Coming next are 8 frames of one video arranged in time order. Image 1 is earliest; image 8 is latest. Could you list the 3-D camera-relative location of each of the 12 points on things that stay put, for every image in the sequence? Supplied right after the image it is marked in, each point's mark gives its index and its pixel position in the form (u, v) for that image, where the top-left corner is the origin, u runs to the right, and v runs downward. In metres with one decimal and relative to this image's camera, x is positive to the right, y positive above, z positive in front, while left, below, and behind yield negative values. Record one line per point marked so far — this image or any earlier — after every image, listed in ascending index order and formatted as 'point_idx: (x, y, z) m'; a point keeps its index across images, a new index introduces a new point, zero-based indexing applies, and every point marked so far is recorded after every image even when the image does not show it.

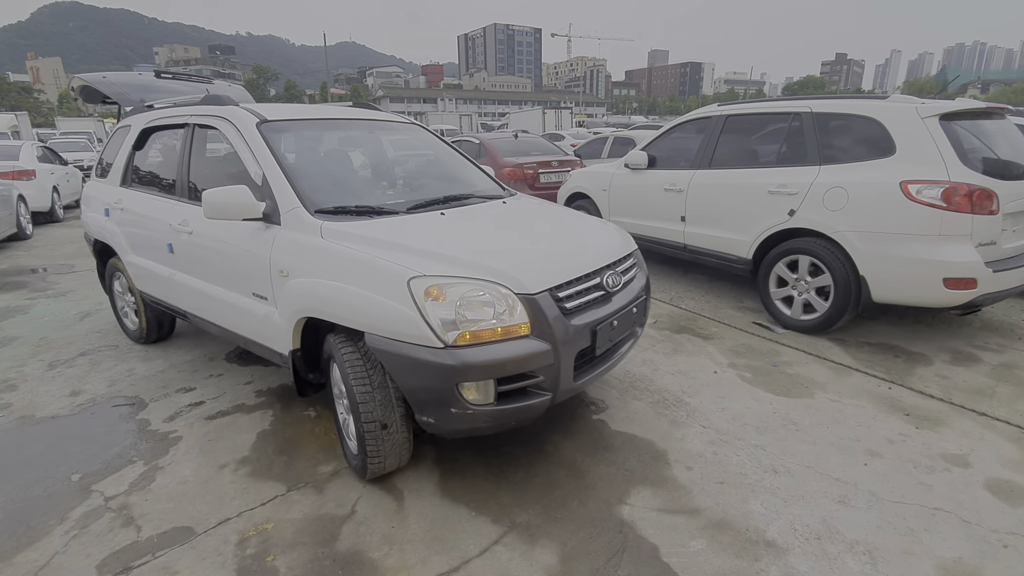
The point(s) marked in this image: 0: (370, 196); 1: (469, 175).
0: (-0.8, +0.5, +2.8) m
1: (-0.3, +0.8, +3.5) m
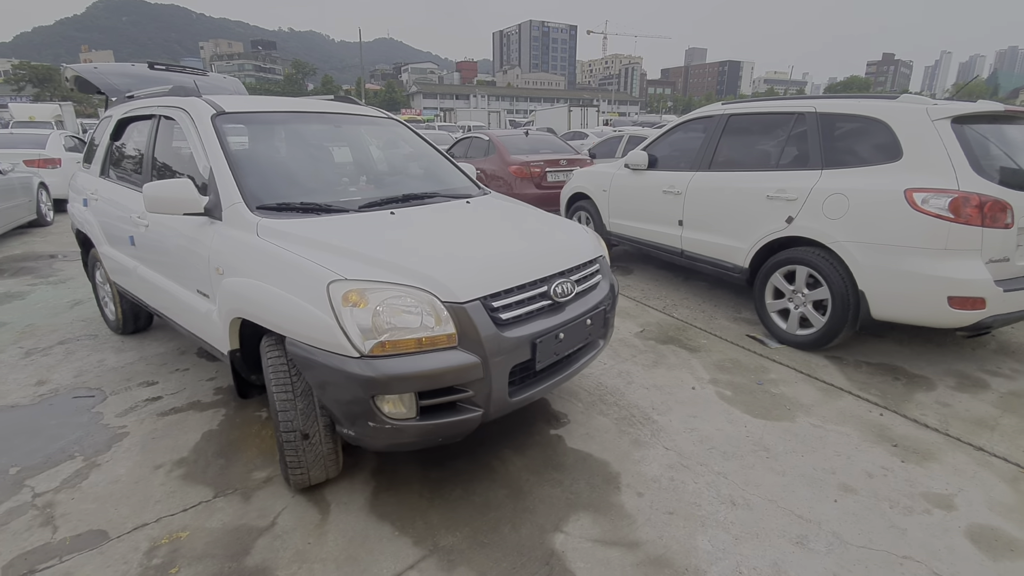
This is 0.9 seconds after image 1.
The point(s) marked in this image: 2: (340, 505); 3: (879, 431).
0: (-1.0, +0.5, +2.7) m
1: (-0.5, +0.8, +3.4) m
2: (-0.7, -0.9, +2.2) m
3: (+2.0, -0.8, +2.7) m
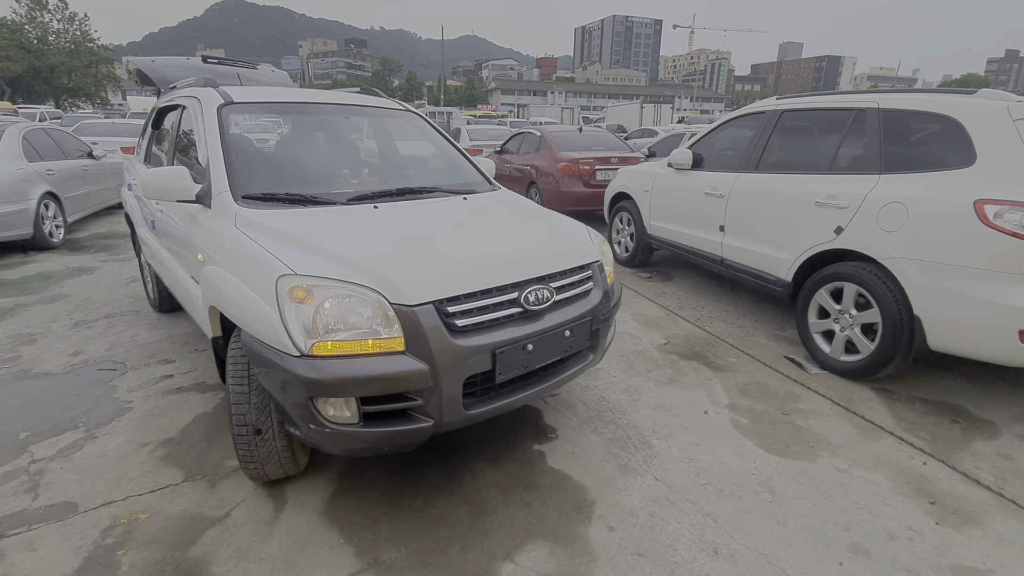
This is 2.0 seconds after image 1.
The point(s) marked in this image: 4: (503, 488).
0: (-1.0, +0.5, +2.7) m
1: (-0.4, +0.8, +3.3) m
2: (-0.9, -0.9, +2.2) m
3: (+1.8, -0.9, +2.3) m
4: (0.0, -0.9, +2.3) m
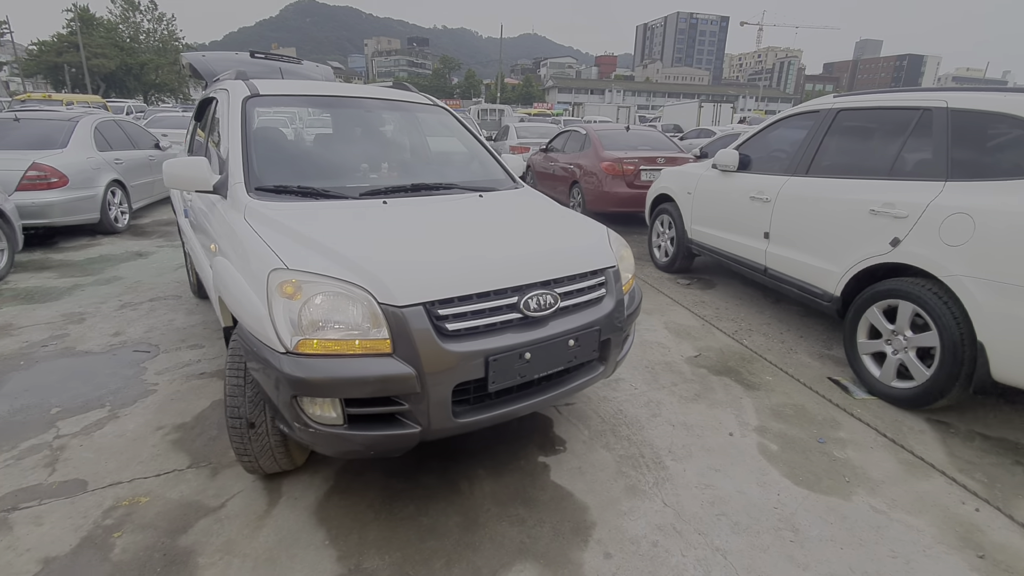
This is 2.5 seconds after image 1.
0: (-0.9, +0.6, +2.6) m
1: (-0.2, +0.8, +3.2) m
2: (-0.9, -0.9, +2.1) m
3: (+1.8, -1.0, +2.0) m
4: (-0.1, -0.9, +2.2) m
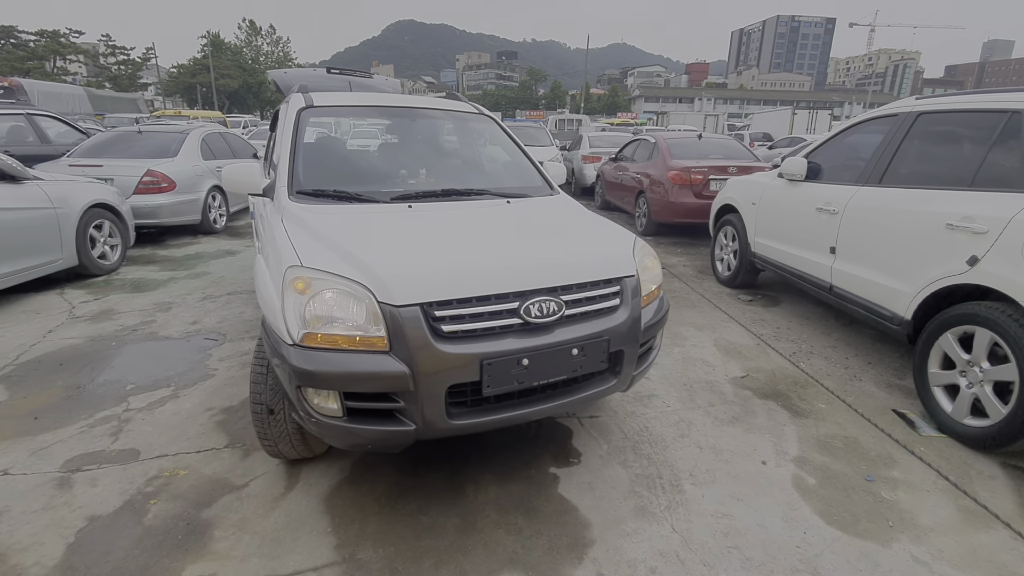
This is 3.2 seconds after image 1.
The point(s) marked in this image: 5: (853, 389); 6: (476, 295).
0: (-0.8, +0.6, +2.8) m
1: (0.0, +0.7, +3.2) m
2: (-0.9, -0.9, +2.3) m
3: (+1.8, -1.1, +1.7) m
4: (0.0, -0.9, +2.2) m
5: (+2.1, -0.6, +3.2) m
6: (-0.1, 0.0, +1.9) m
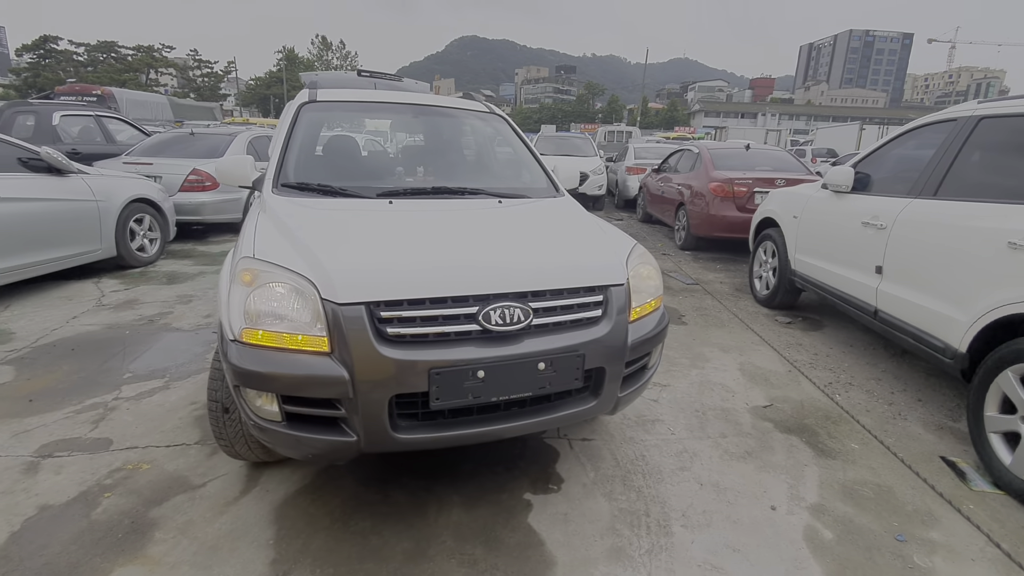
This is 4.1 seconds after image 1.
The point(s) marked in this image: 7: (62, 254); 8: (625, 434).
0: (-0.8, +0.6, +2.7) m
1: (0.0, +0.7, +3.1) m
2: (-1.1, -0.9, +2.1) m
3: (+1.6, -1.1, +1.3) m
4: (-0.2, -0.9, +1.9) m
5: (+2.1, -0.8, +2.8) m
6: (-0.3, 0.0, +1.7) m
7: (-4.2, +0.3, +4.7) m
8: (+0.6, -0.8, +2.7) m
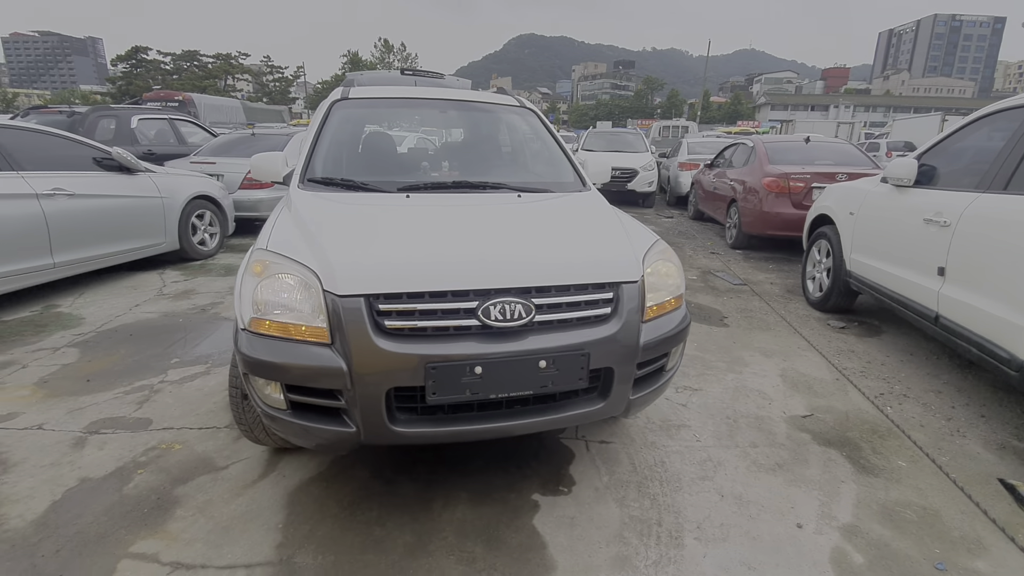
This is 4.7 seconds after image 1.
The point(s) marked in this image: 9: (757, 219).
0: (-0.7, +0.6, +2.7) m
1: (+0.2, +0.7, +3.0) m
2: (-1.0, -0.8, +2.2) m
3: (+1.5, -1.2, +1.1) m
4: (-0.2, -0.9, +1.9) m
5: (+2.2, -0.8, +2.5) m
6: (-0.3, 0.0, +1.7) m
7: (-3.9, +0.4, +5.1) m
8: (+0.7, -0.8, +2.5) m
9: (+3.1, +0.9, +6.5) m
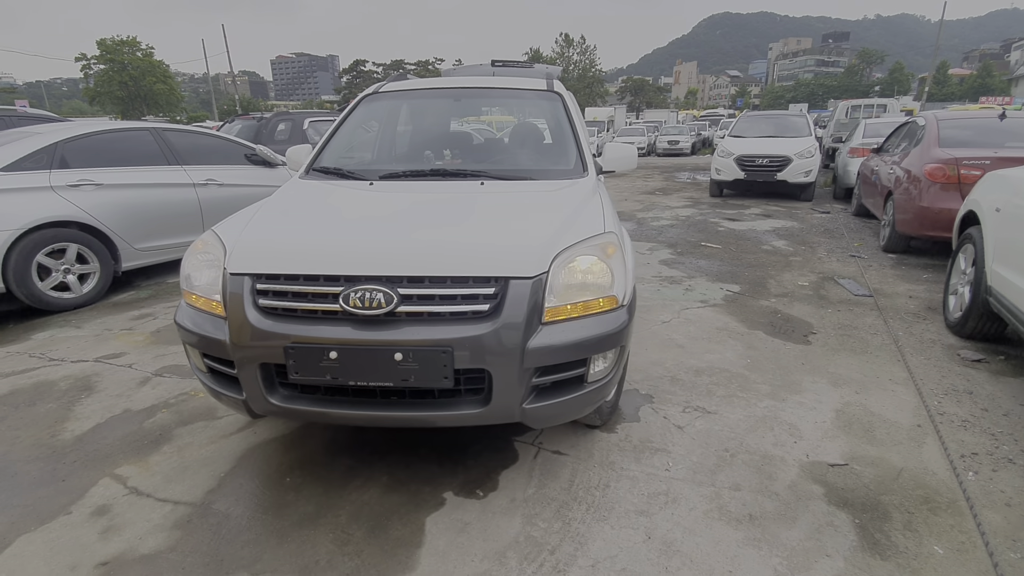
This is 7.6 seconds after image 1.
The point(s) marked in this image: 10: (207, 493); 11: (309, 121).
0: (-0.7, +0.7, +2.8) m
1: (+0.2, +0.8, +2.8) m
2: (-1.3, -0.7, +2.5) m
3: (+0.7, -1.2, +0.7) m
4: (-0.6, -0.9, +2.0) m
5: (+1.8, -0.9, +1.7) m
6: (-0.7, 0.0, +1.7) m
7: (-3.0, +0.7, +6.1) m
8: (+0.4, -0.8, +2.3) m
9: (+4.1, +0.7, +5.2) m
10: (-1.2, -0.8, +2.1) m
11: (-4.0, +3.2, +9.9) m
